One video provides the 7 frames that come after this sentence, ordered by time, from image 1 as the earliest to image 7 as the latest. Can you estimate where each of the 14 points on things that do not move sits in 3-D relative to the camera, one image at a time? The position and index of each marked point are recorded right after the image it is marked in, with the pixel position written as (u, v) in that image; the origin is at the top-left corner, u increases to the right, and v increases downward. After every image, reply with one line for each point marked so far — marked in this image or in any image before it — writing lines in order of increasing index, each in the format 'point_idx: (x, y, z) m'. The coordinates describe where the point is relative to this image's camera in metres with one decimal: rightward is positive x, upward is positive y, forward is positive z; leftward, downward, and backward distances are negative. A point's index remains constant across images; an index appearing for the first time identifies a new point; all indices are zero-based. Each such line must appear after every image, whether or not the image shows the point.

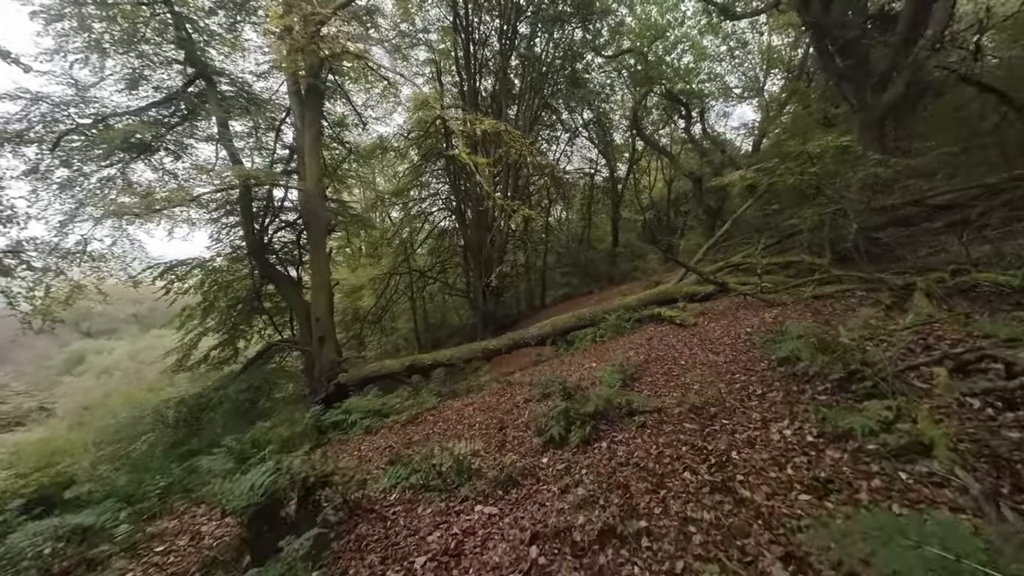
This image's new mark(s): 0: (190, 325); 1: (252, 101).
0: (-11.5, -1.4, +12.8) m
1: (-8.8, +6.4, +12.3) m
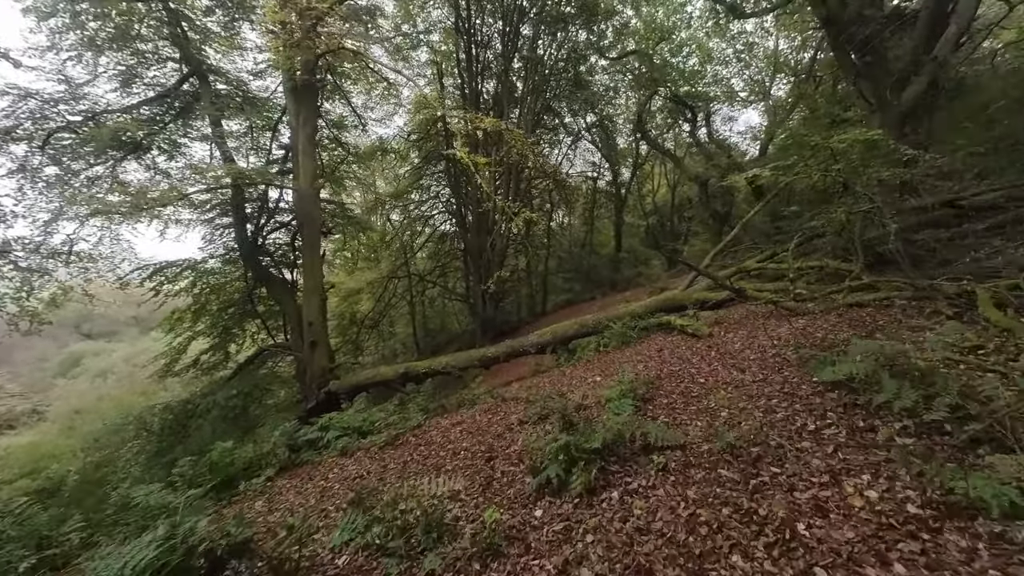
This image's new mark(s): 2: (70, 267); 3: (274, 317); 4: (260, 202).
0: (-11.5, -1.4, +12.4) m
1: (-8.8, +6.3, +12.0) m
2: (-12.6, +0.6, +10.4) m
3: (-8.9, -1.1, +13.5) m
4: (-8.7, +3.1, +12.6) m
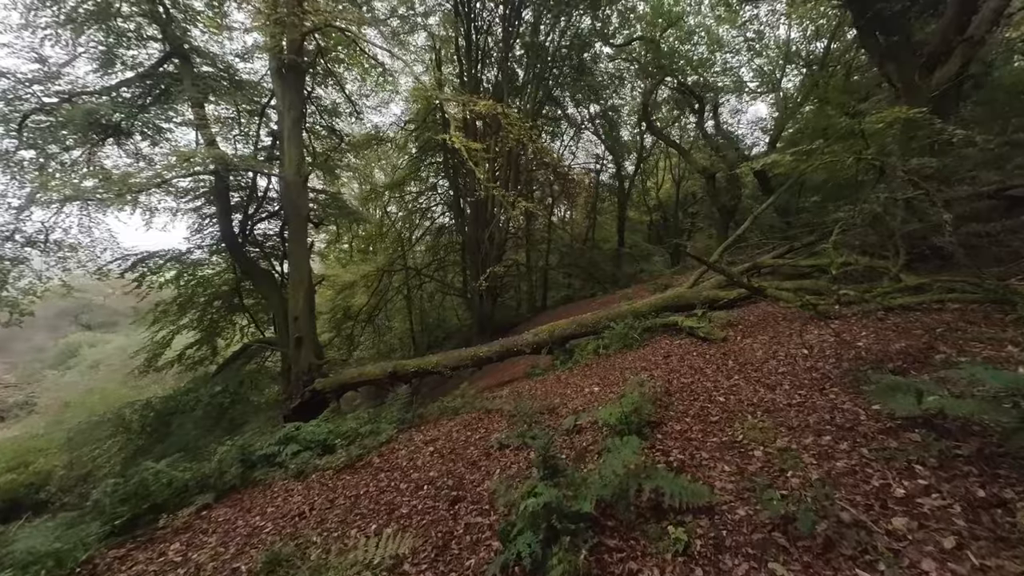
0: (-11.6, -1.2, +12.0) m
1: (-8.8, +6.5, +11.5) m
2: (-12.7, +0.9, +9.9) m
3: (-9.0, -0.8, +13.1) m
4: (-8.8, +3.3, +12.1) m
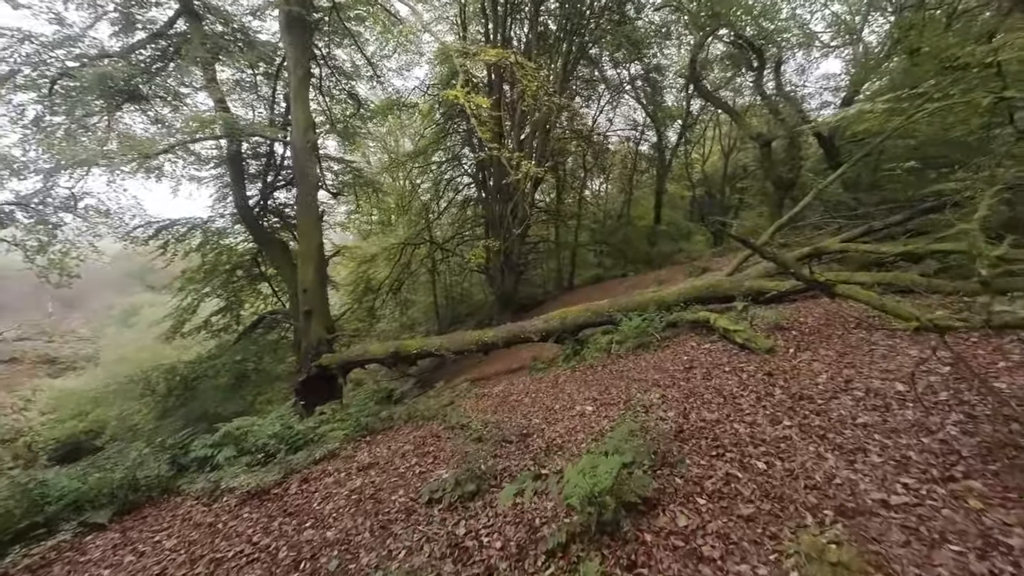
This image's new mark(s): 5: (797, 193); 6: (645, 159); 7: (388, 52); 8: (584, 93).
0: (-11.0, -0.1, +12.3) m
1: (-8.0, +7.5, +11.0) m
2: (-12.2, +1.9, +10.2) m
3: (-8.3, +0.3, +13.1) m
4: (-8.0, +4.3, +11.9) m
5: (+12.4, +4.2, +15.8) m
6: (+7.1, +6.8, +19.3) m
7: (-4.7, +8.9, +13.7) m
8: (+3.1, +8.5, +15.9) m
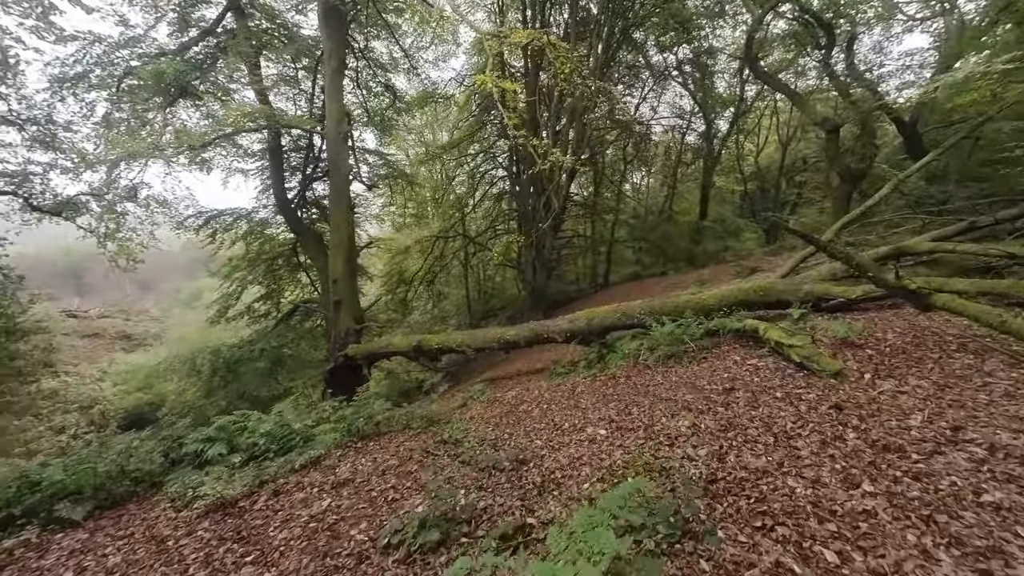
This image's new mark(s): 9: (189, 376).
0: (-9.9, +0.4, +13.0) m
1: (-6.9, +7.8, +11.3) m
2: (-11.3, +2.4, +11.0) m
3: (-7.1, +0.6, +13.5) m
4: (-6.9, +4.7, +12.2) m
5: (+13.8, +4.0, +14.1) m
6: (+8.9, +6.8, +18.1) m
7: (-3.3, +9.2, +13.6) m
8: (+4.7, +8.6, +15.0) m
9: (-10.3, -2.8, +11.7) m
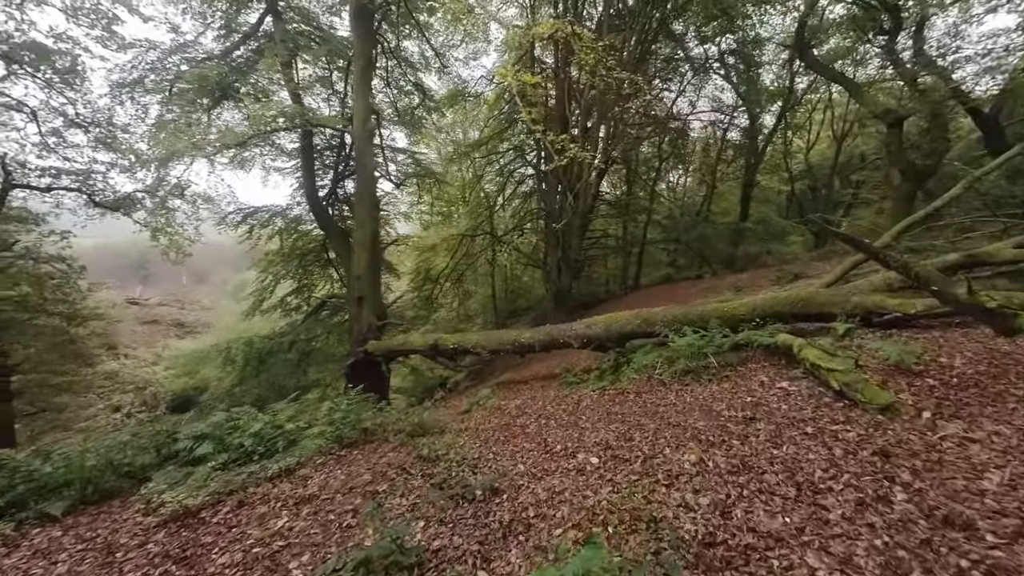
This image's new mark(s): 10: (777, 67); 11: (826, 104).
0: (-9.0, +0.6, +13.6) m
1: (-6.0, +8.0, +11.6) m
2: (-10.5, +2.6, +11.7) m
3: (-6.2, +0.8, +13.9) m
4: (-6.0, +4.8, +12.5) m
5: (+14.8, +3.6, +12.7) m
6: (+10.3, +6.6, +17.0) m
7: (-2.2, +9.2, +13.6) m
8: (+5.9, +8.4, +14.4) m
9: (-9.6, -2.6, +12.3) m
10: (+11.8, +9.8, +16.1) m
11: (+14.7, +8.7, +17.1) m
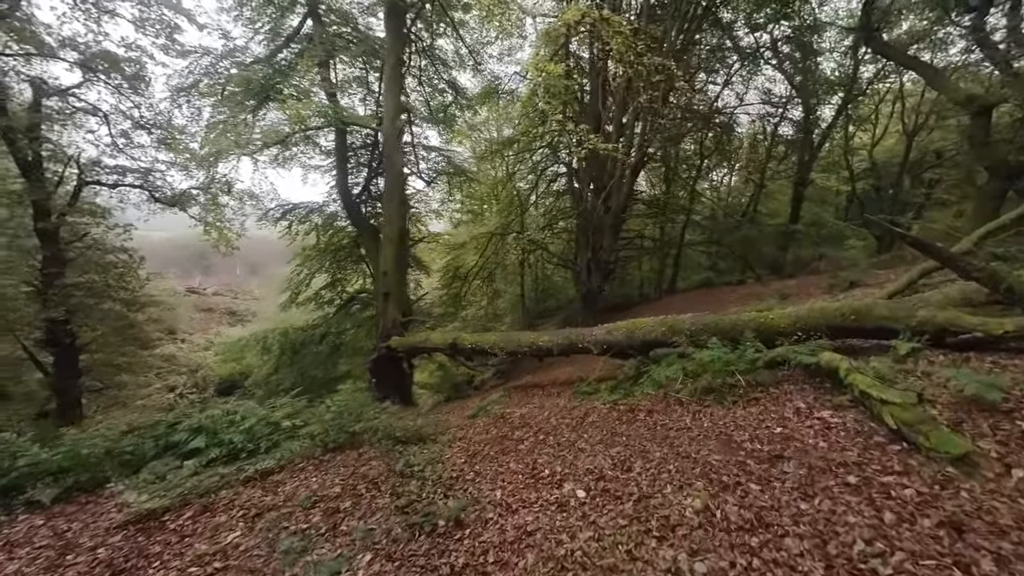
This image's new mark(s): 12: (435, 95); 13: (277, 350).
0: (-8.0, +0.9, +14.1) m
1: (-4.9, +8.2, +11.9) m
2: (-9.6, +2.9, +12.4) m
3: (-5.1, +1.0, +14.2) m
4: (-4.9, +5.0, +12.8) m
5: (+15.7, +3.2, +11.0) m
6: (+11.8, +6.3, +15.8) m
7: (-0.9, +9.3, +13.5) m
8: (+7.2, +8.3, +13.5) m
9: (-8.7, -2.3, +12.9) m
10: (+13.2, +9.4, +14.7) m
11: (+16.3, +8.2, +15.4) m
12: (-3.0, +7.5, +14.1) m
13: (-8.1, -2.2, +12.5) m
